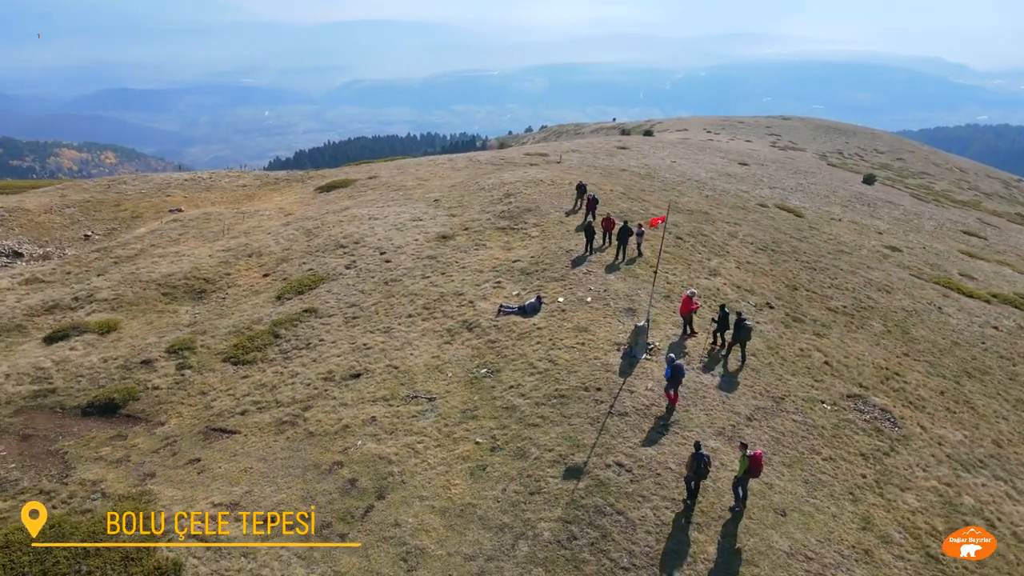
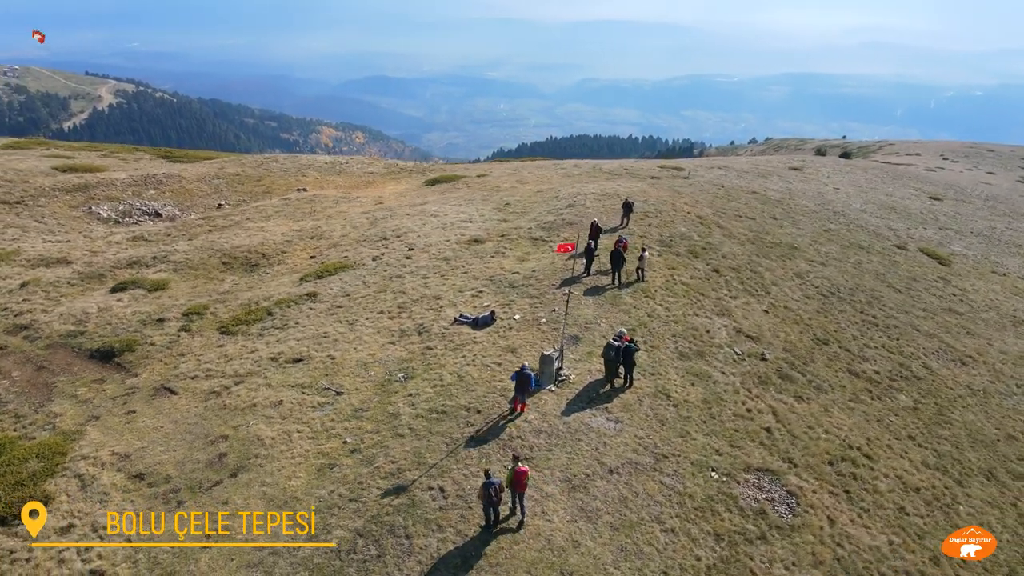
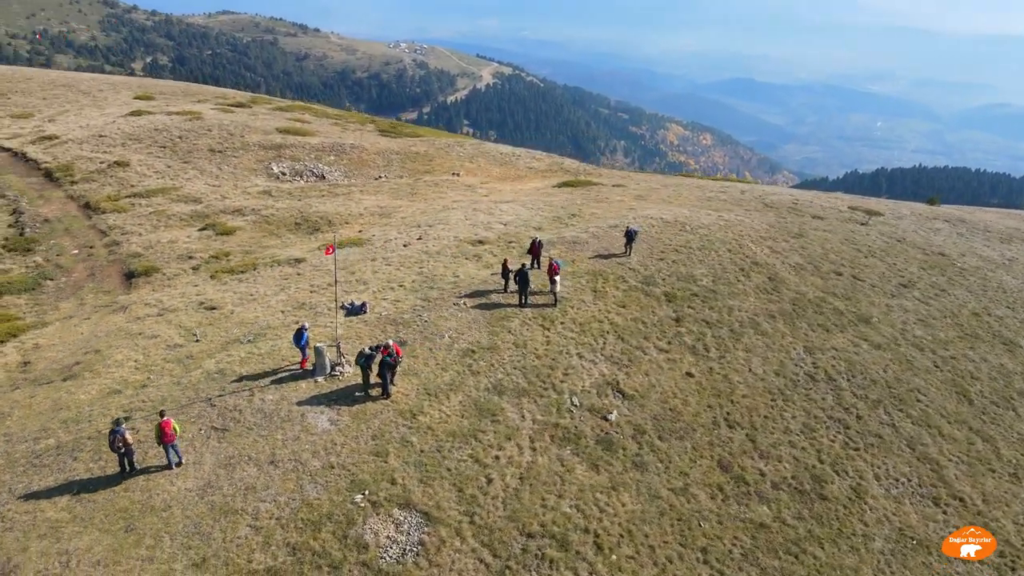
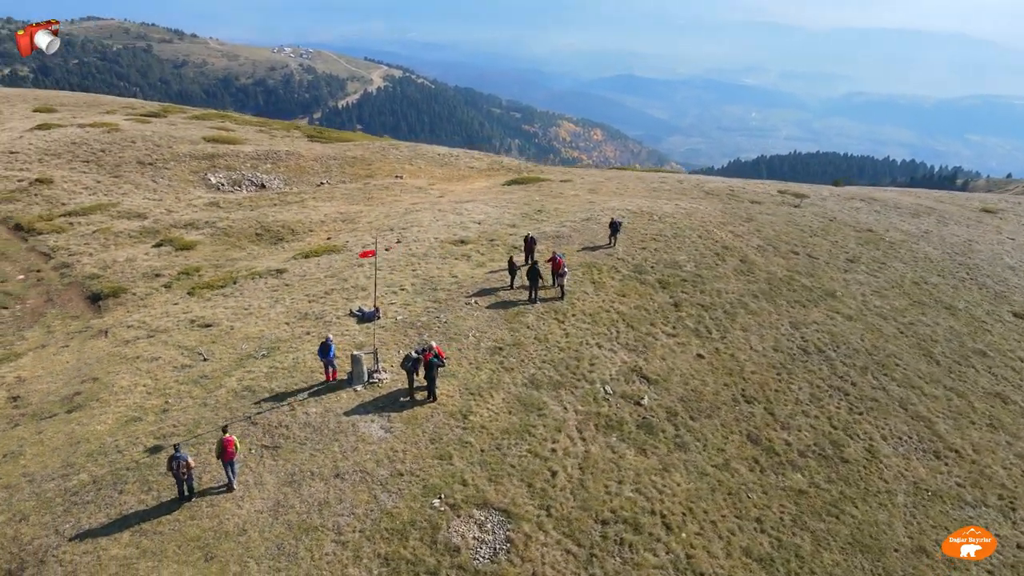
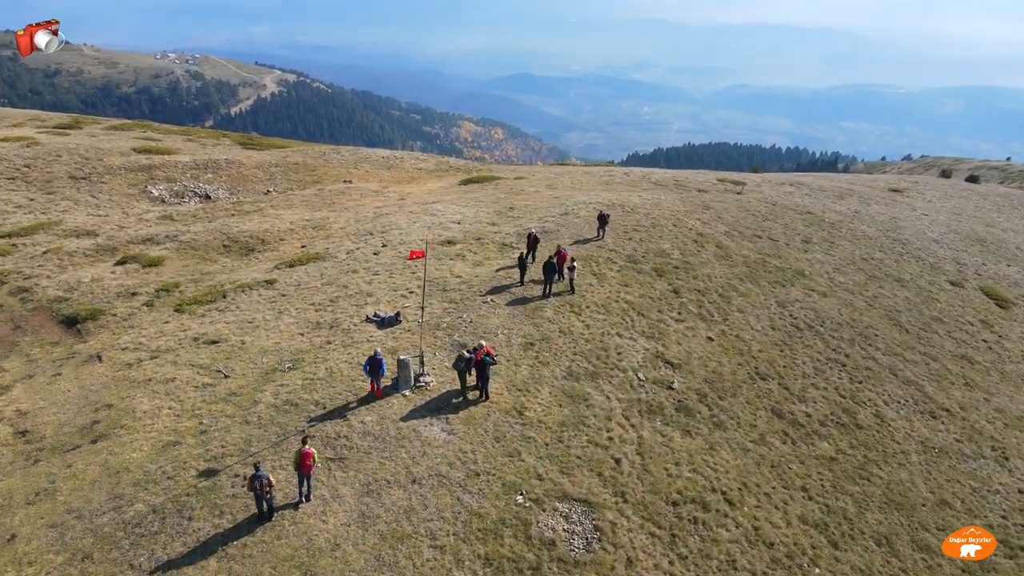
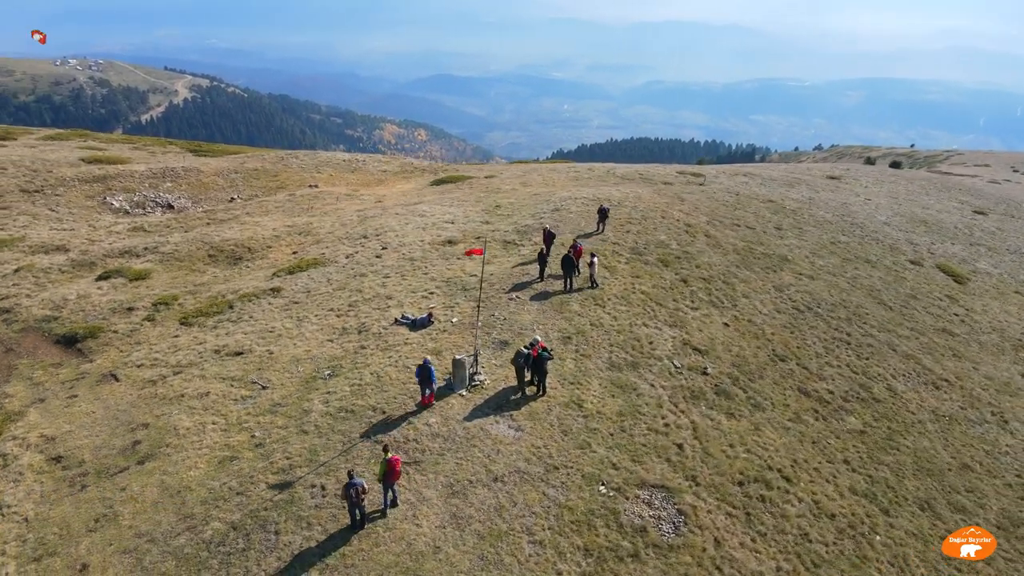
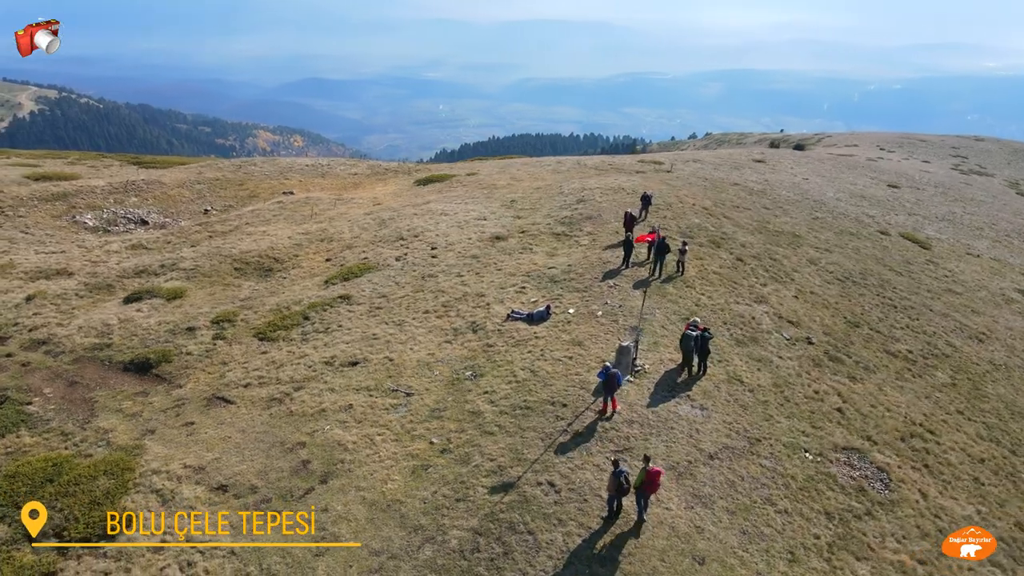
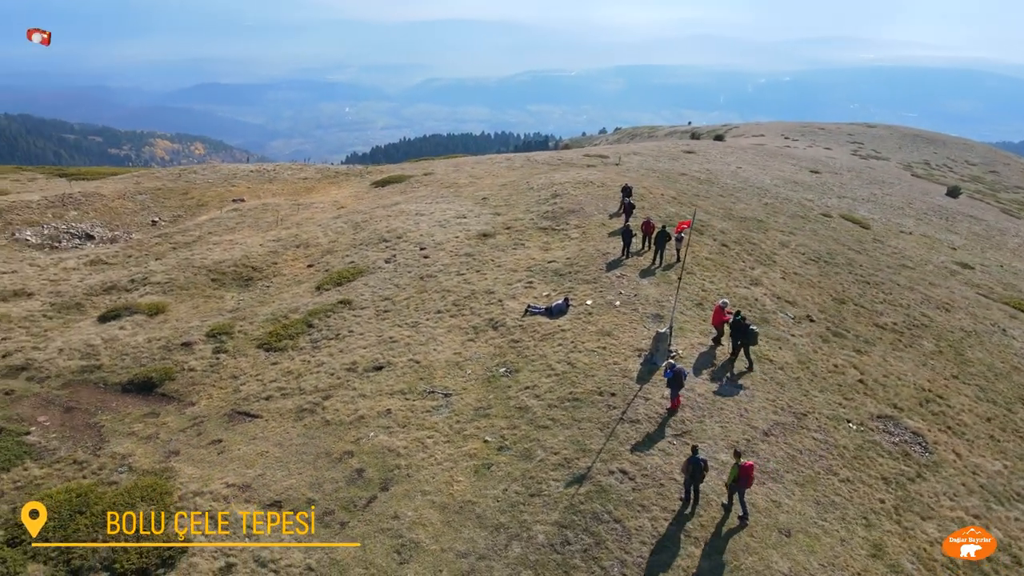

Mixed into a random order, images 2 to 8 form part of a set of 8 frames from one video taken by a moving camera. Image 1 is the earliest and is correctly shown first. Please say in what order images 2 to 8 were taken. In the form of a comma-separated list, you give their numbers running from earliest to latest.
8, 7, 2, 6, 5, 4, 3
